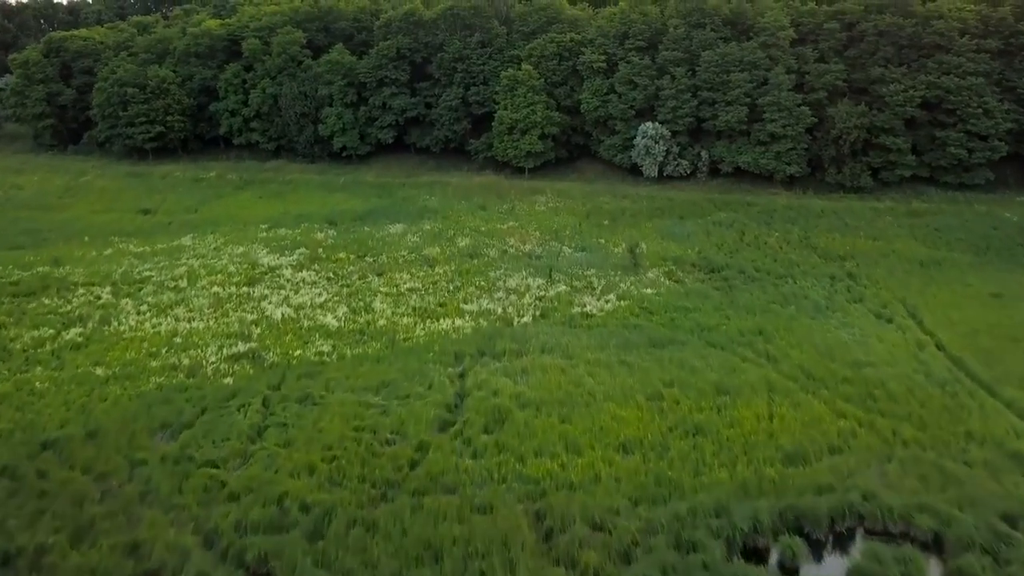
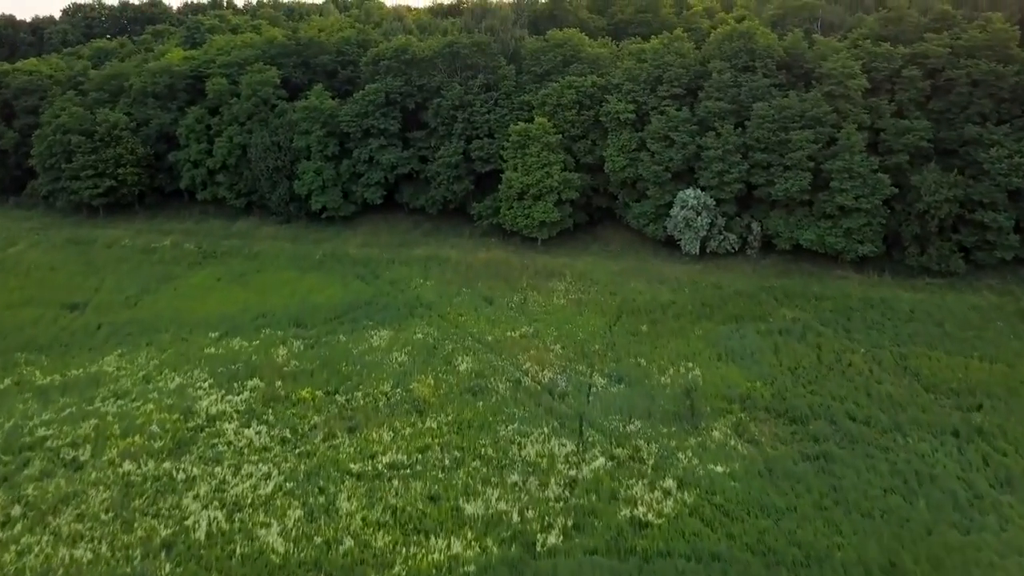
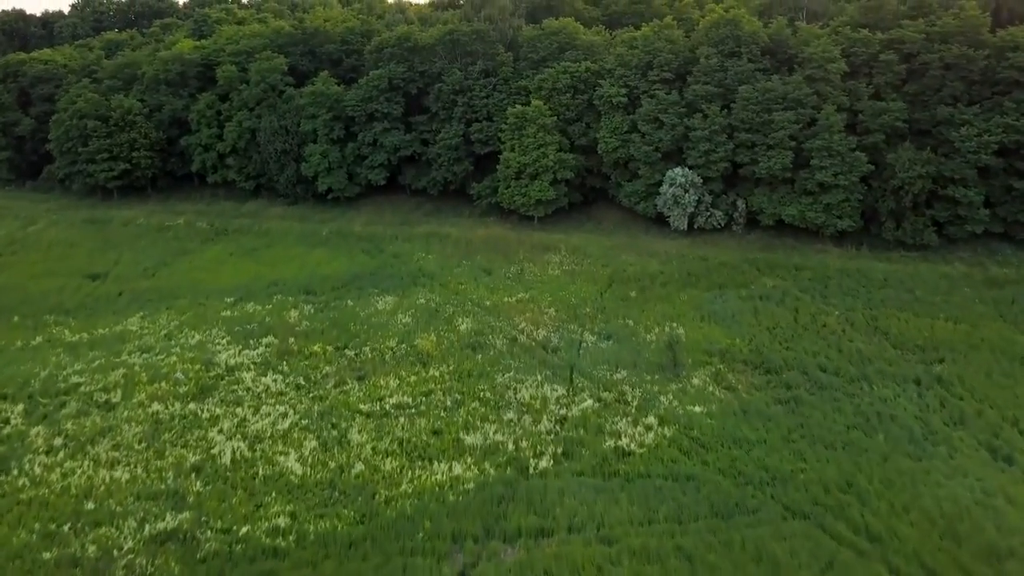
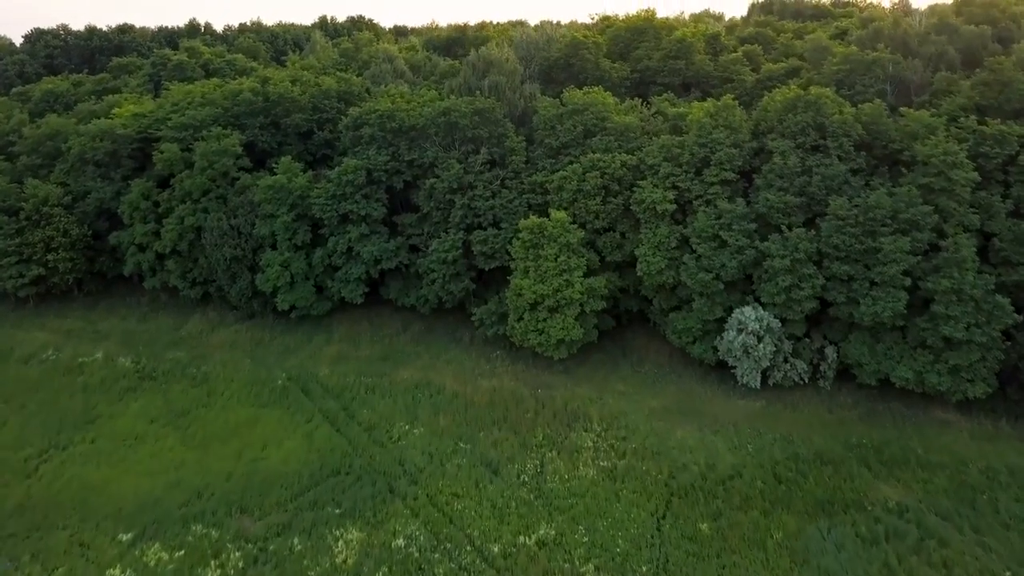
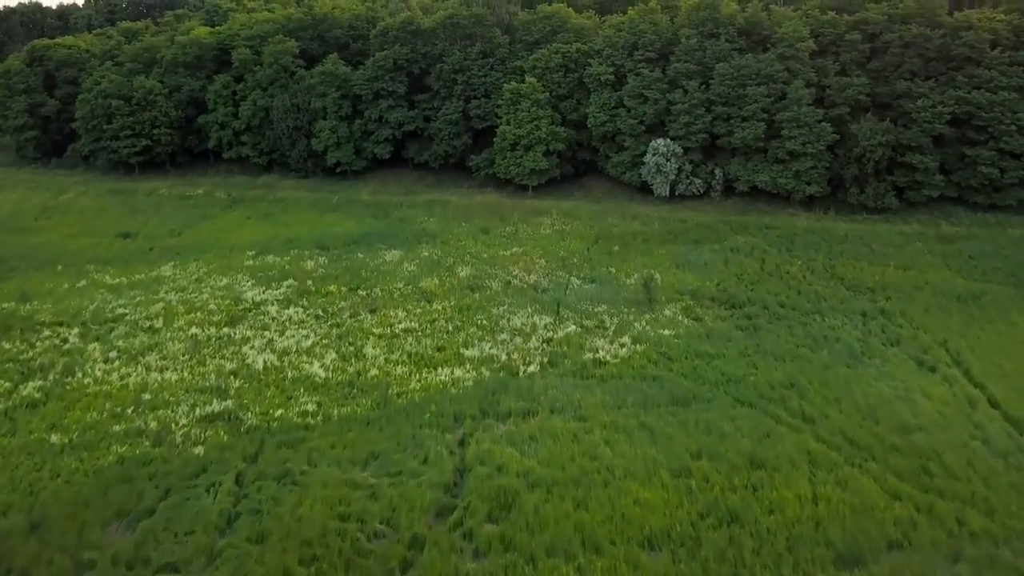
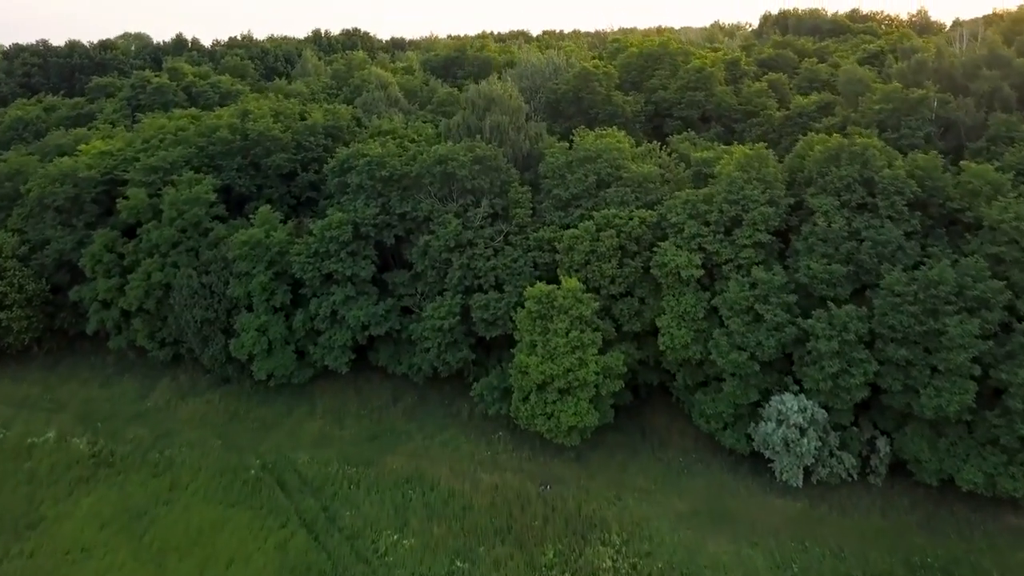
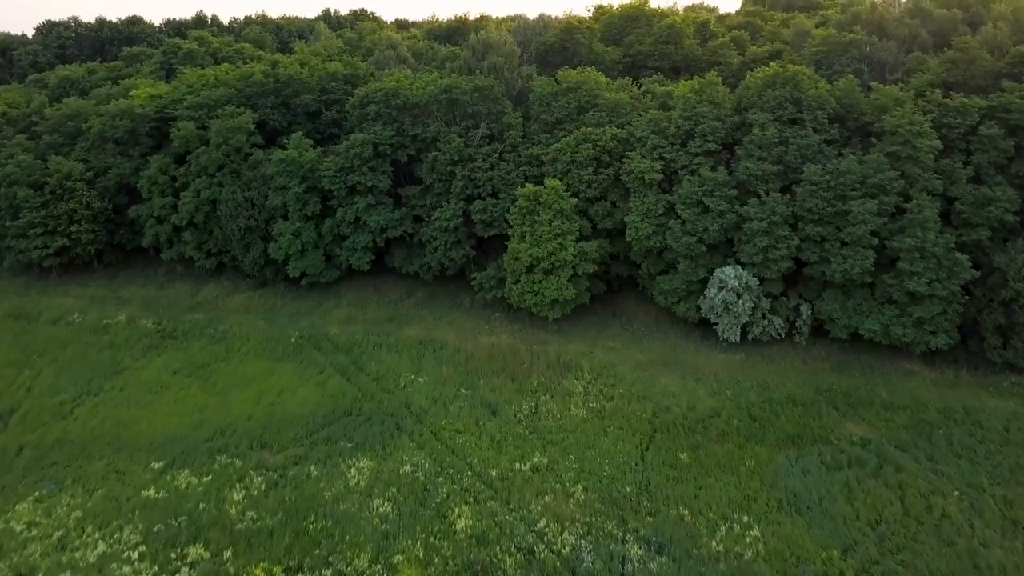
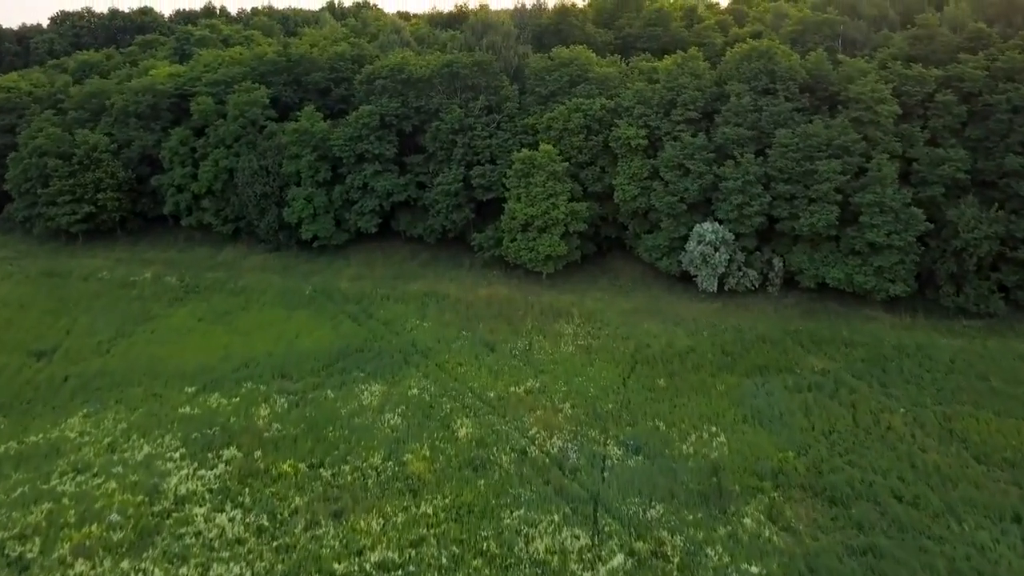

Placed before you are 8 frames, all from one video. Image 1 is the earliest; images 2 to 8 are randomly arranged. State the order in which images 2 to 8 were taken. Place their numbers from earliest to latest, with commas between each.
5, 3, 2, 8, 7, 4, 6
